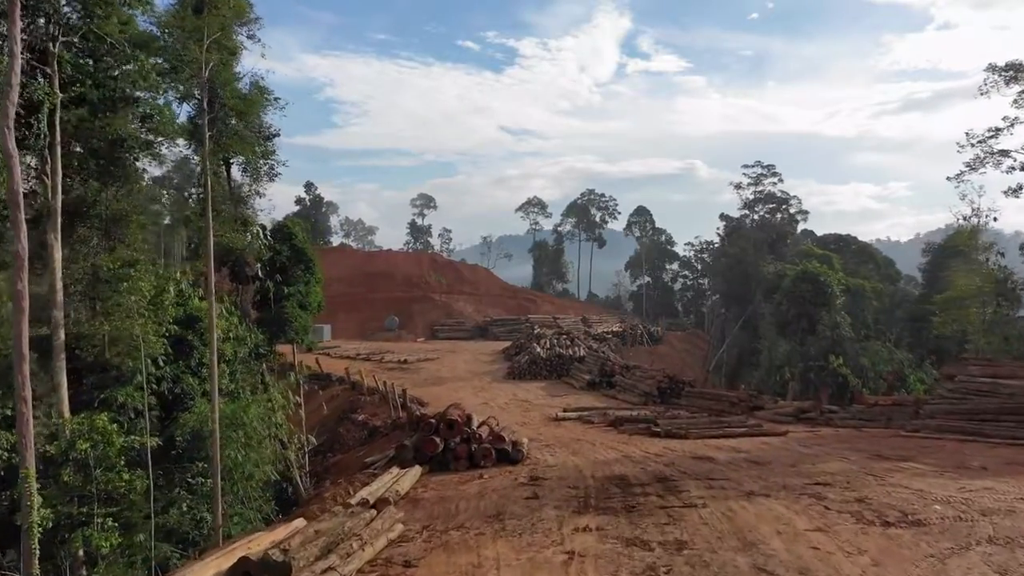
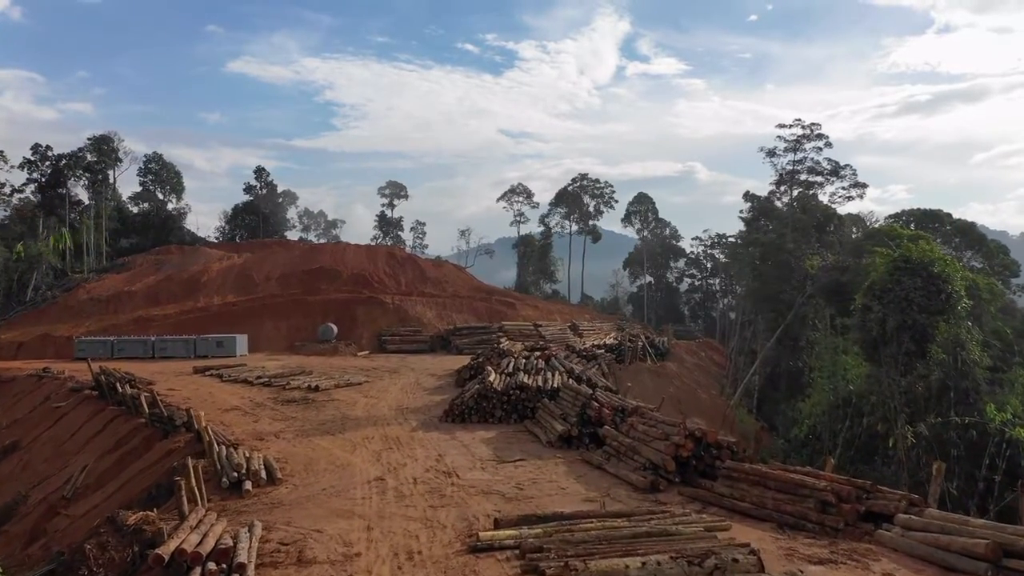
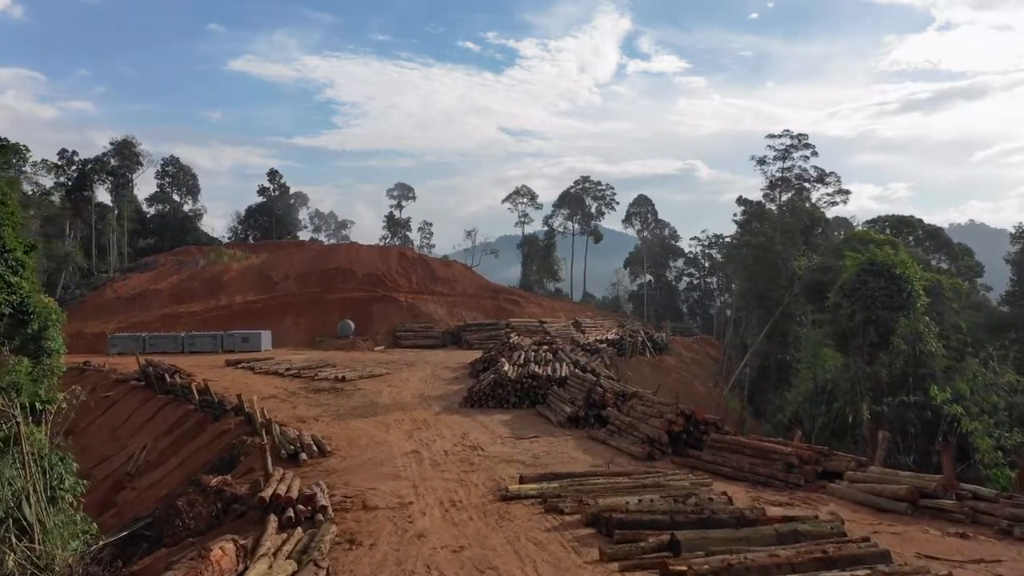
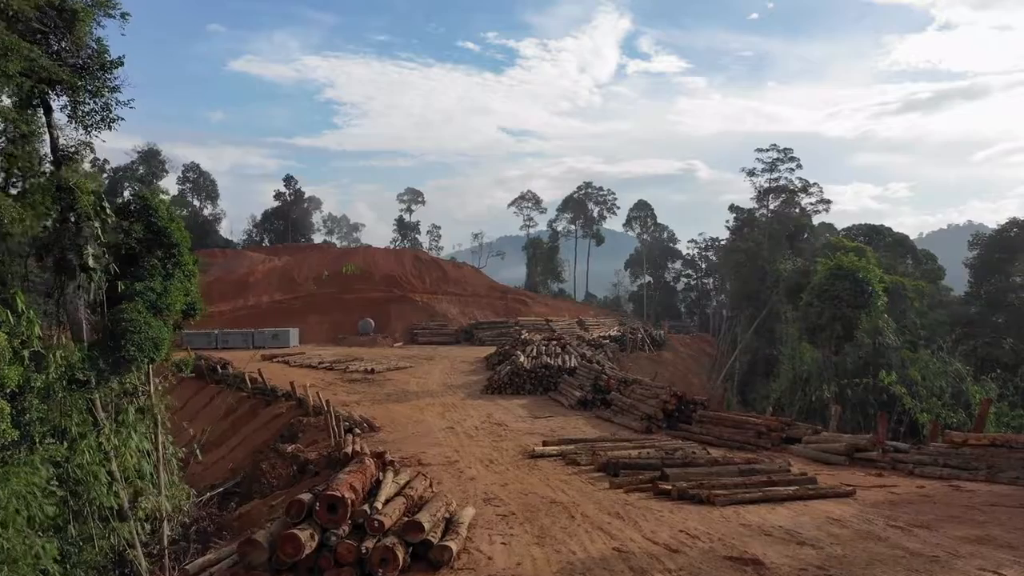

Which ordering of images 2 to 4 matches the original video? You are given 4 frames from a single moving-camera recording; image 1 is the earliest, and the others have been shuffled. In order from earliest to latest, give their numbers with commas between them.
4, 3, 2
